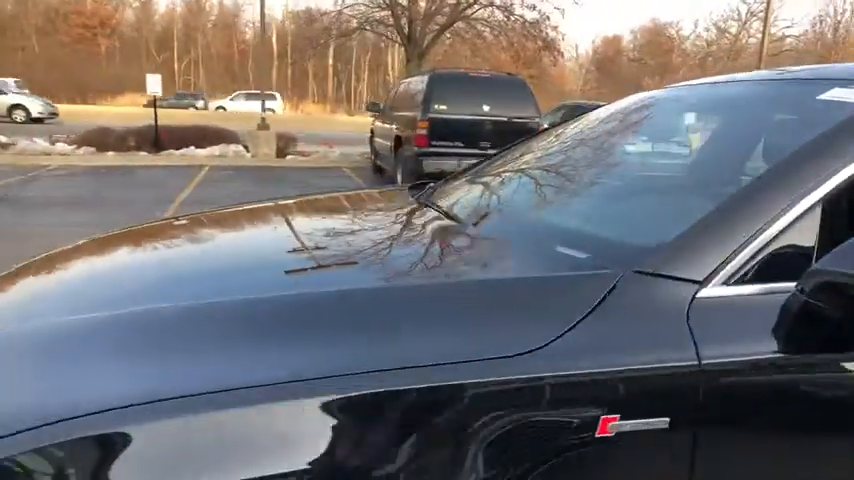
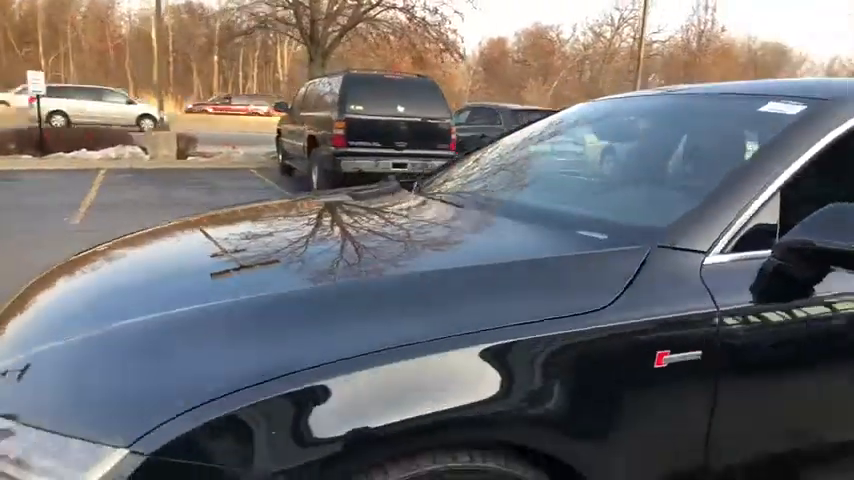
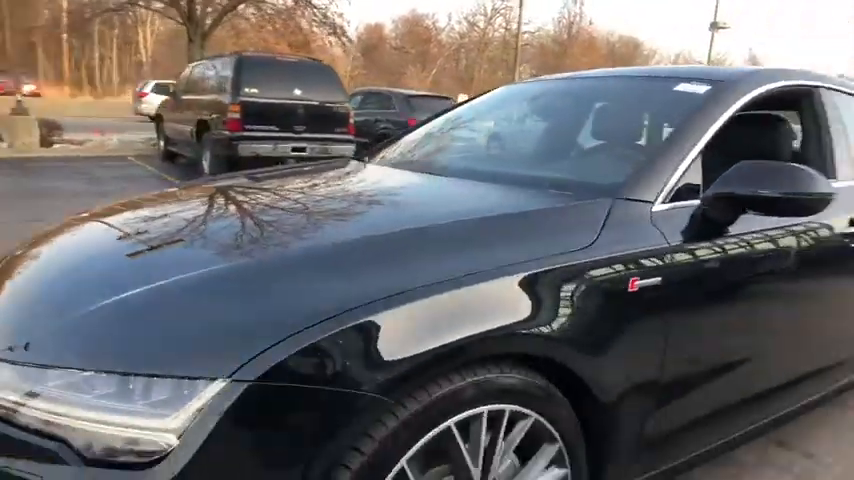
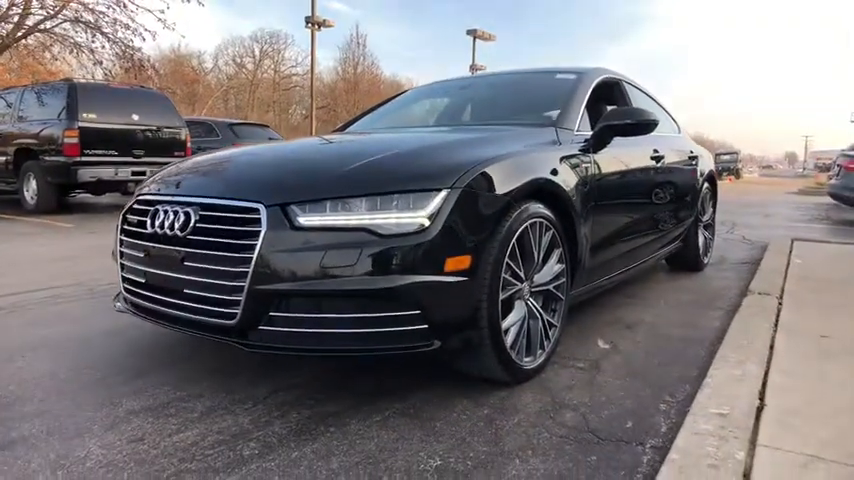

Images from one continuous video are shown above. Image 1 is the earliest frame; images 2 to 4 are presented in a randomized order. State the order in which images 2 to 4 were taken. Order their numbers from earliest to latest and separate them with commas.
2, 3, 4
